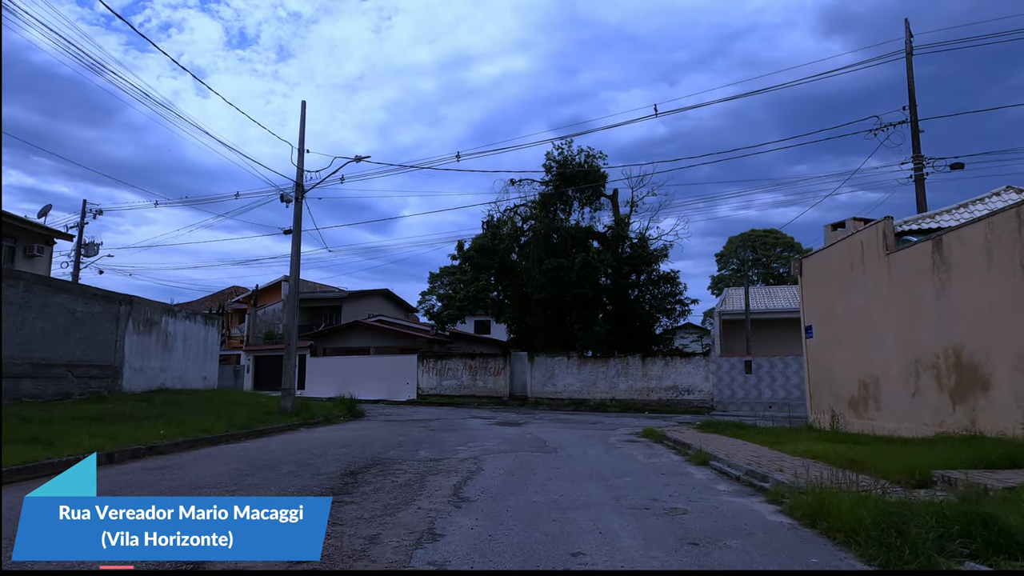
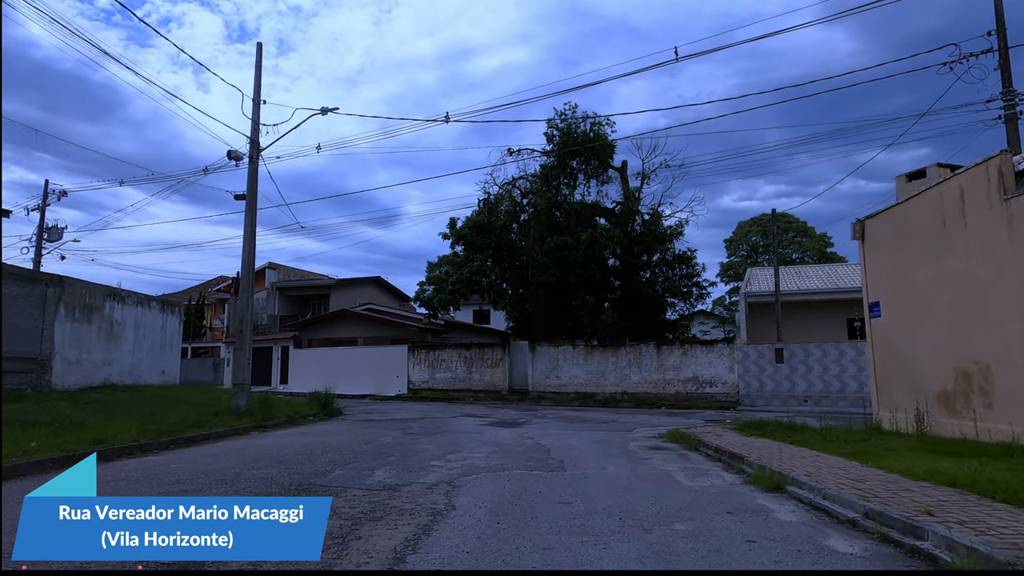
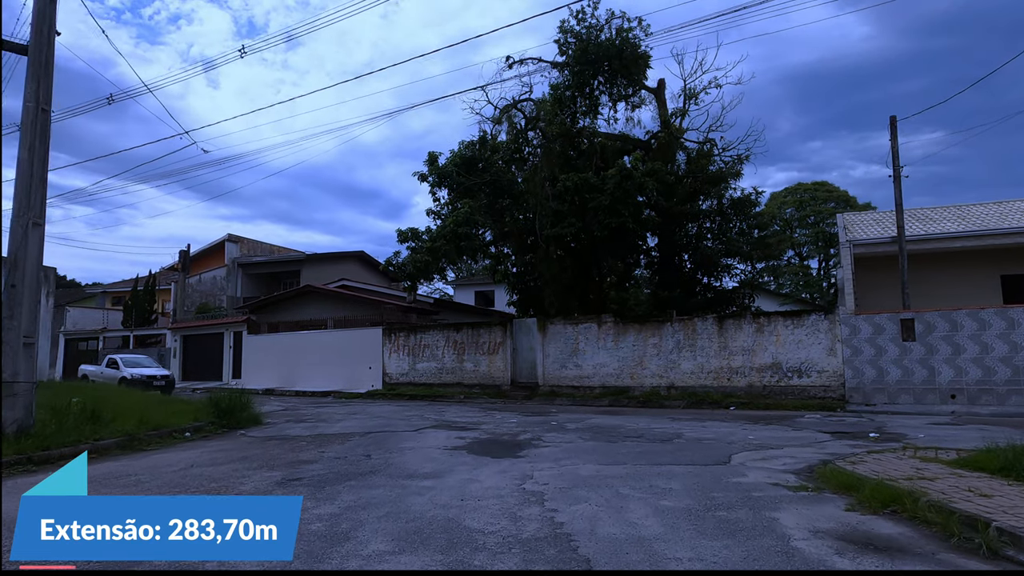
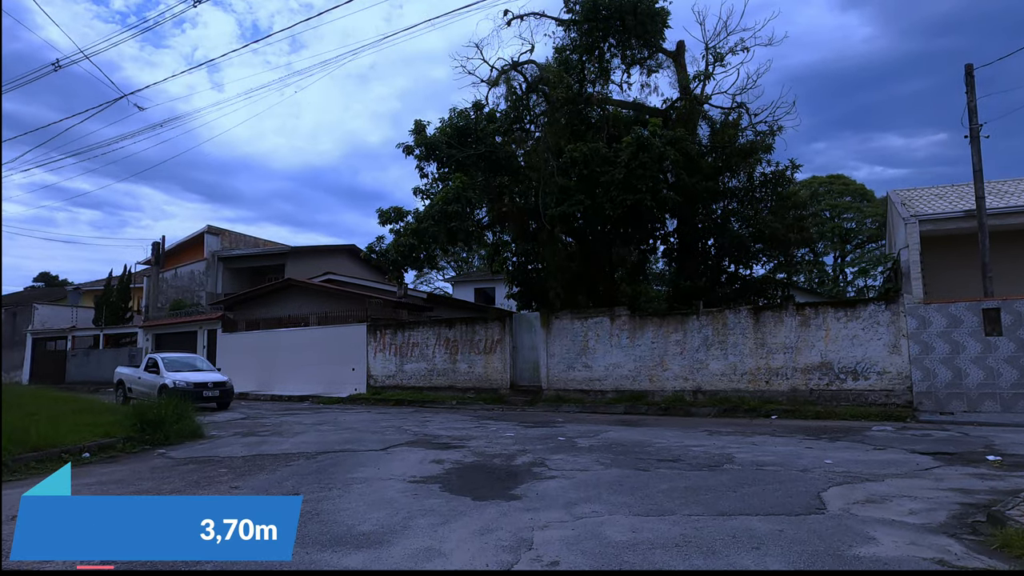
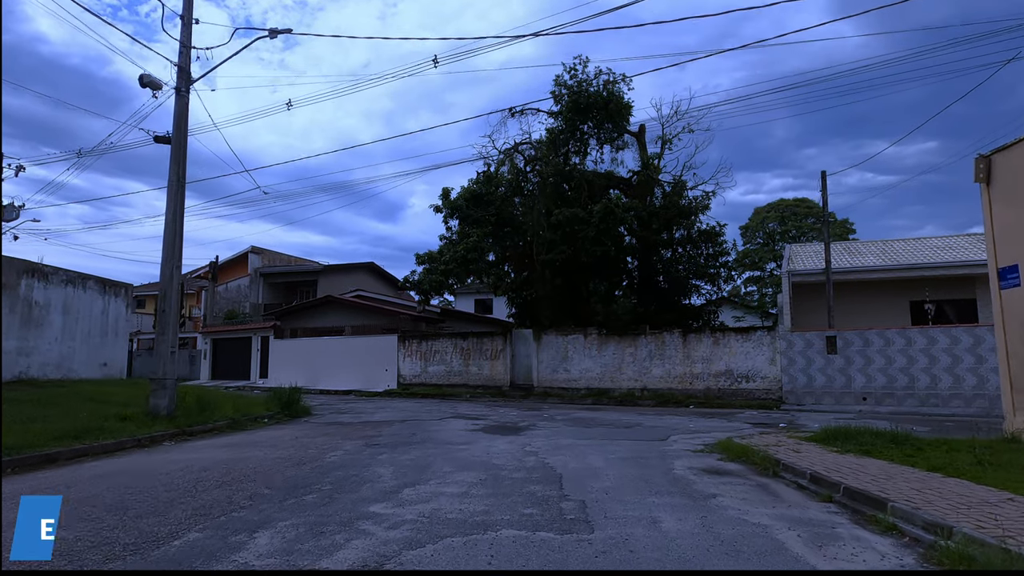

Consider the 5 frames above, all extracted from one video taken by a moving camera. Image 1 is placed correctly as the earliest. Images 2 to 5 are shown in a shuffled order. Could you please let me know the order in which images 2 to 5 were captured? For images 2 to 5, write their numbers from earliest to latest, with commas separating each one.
2, 5, 3, 4
